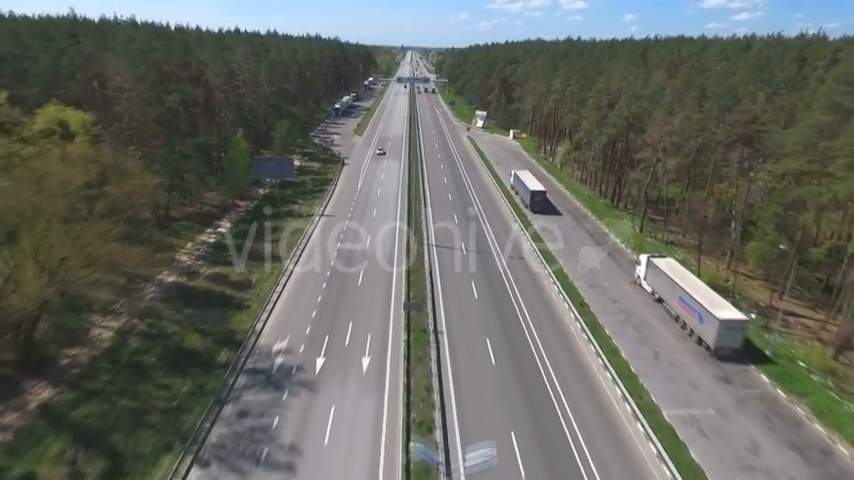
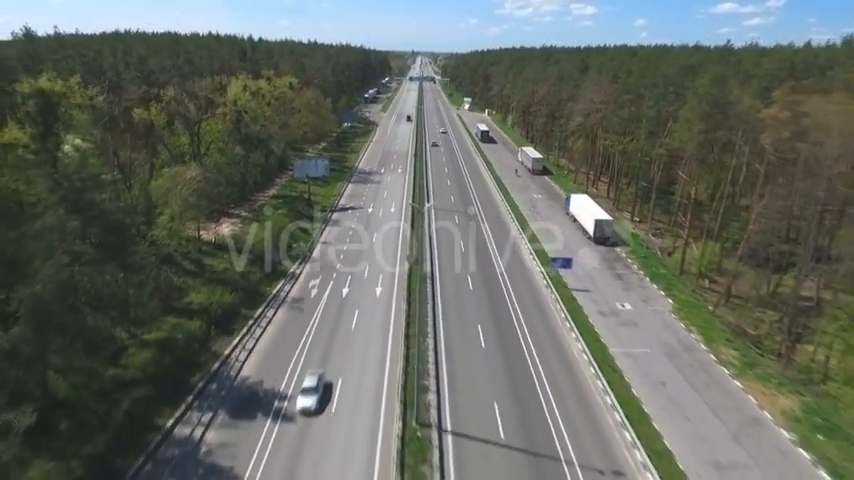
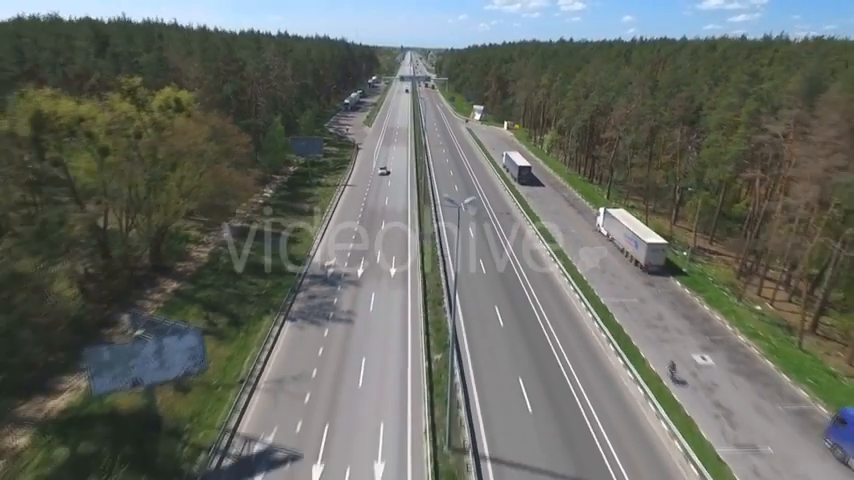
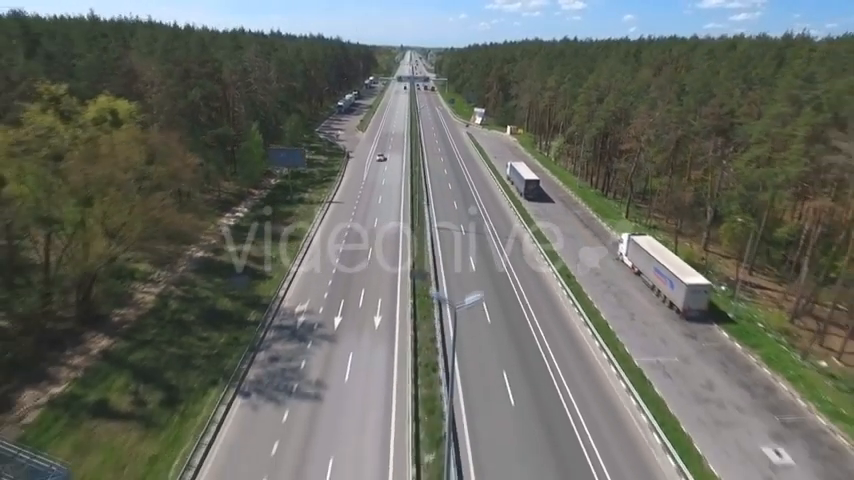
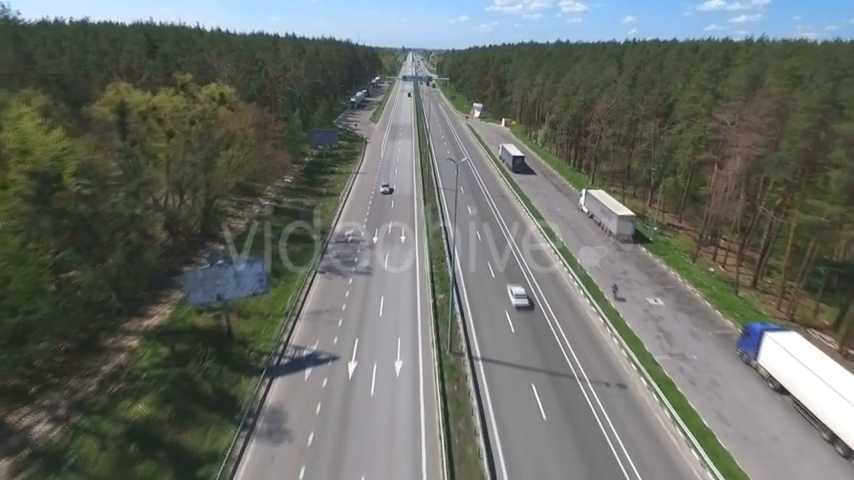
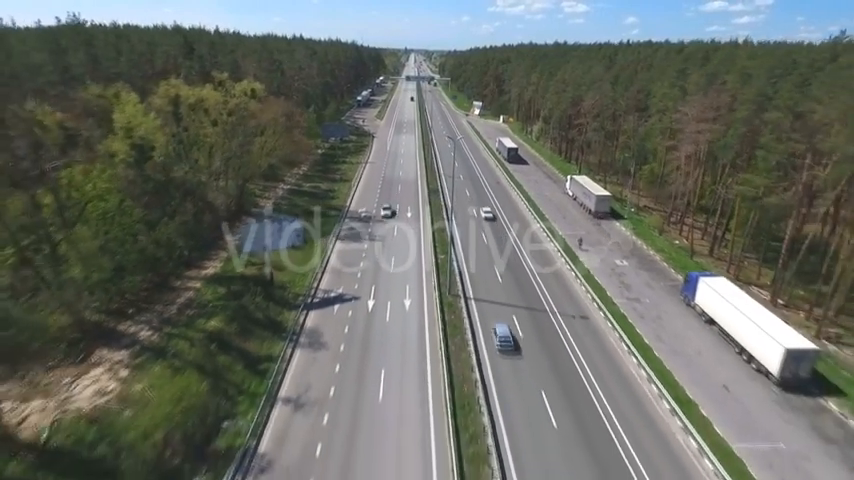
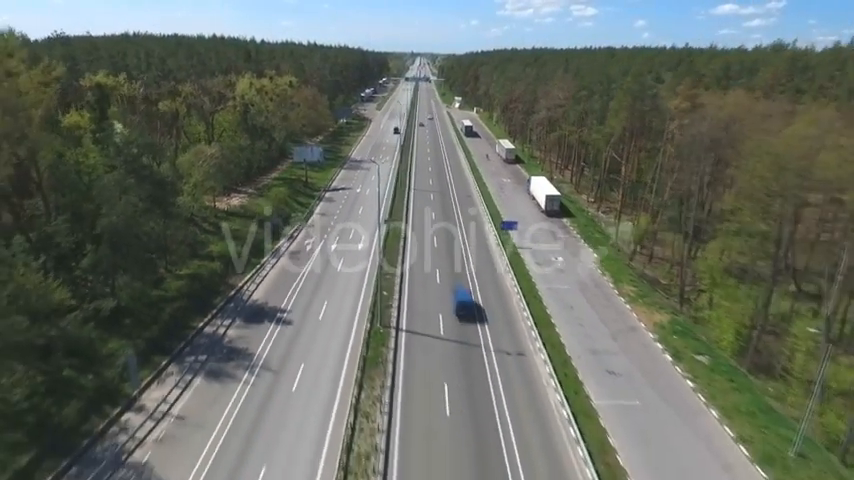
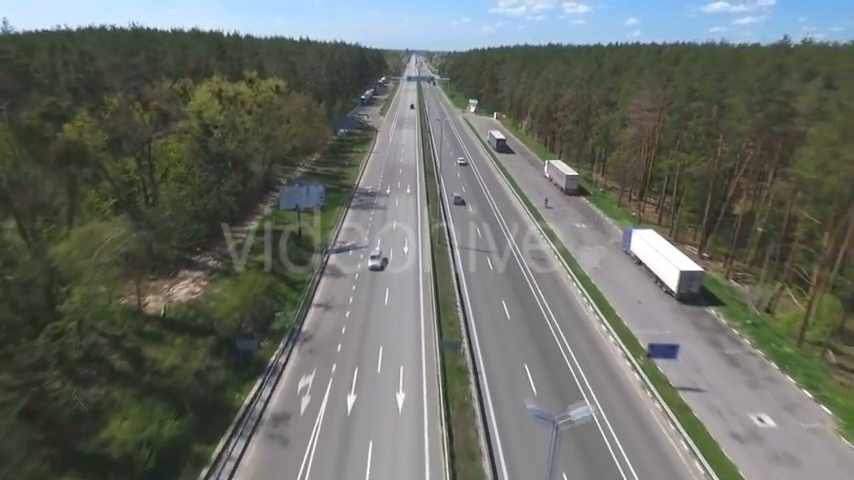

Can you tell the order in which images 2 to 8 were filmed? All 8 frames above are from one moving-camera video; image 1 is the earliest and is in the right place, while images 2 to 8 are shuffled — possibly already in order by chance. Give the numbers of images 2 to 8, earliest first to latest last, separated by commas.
4, 3, 5, 6, 8, 2, 7
